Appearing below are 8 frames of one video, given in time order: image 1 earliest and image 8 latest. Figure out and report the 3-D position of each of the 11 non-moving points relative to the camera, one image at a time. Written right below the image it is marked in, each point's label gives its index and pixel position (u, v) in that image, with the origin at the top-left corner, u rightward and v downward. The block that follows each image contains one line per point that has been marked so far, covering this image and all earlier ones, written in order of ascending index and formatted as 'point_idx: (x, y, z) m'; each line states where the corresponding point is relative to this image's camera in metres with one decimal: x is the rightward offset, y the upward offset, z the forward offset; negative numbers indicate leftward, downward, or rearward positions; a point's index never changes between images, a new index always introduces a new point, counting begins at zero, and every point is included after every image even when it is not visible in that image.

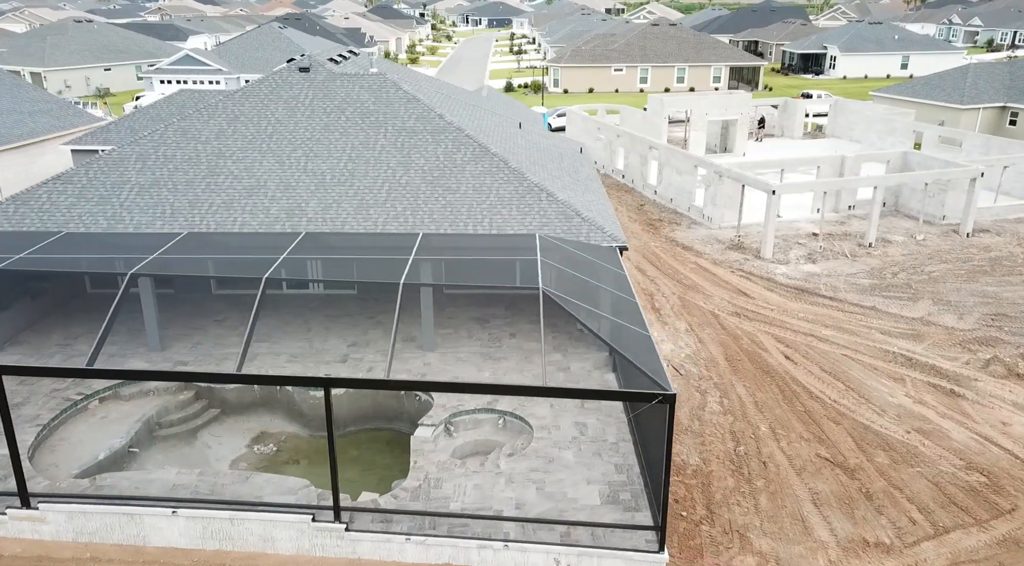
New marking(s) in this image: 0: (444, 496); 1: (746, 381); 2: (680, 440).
0: (-1.1, -3.5, +12.8) m
1: (+5.3, -2.3, +17.7) m
2: (+3.3, -3.1, +15.3) m
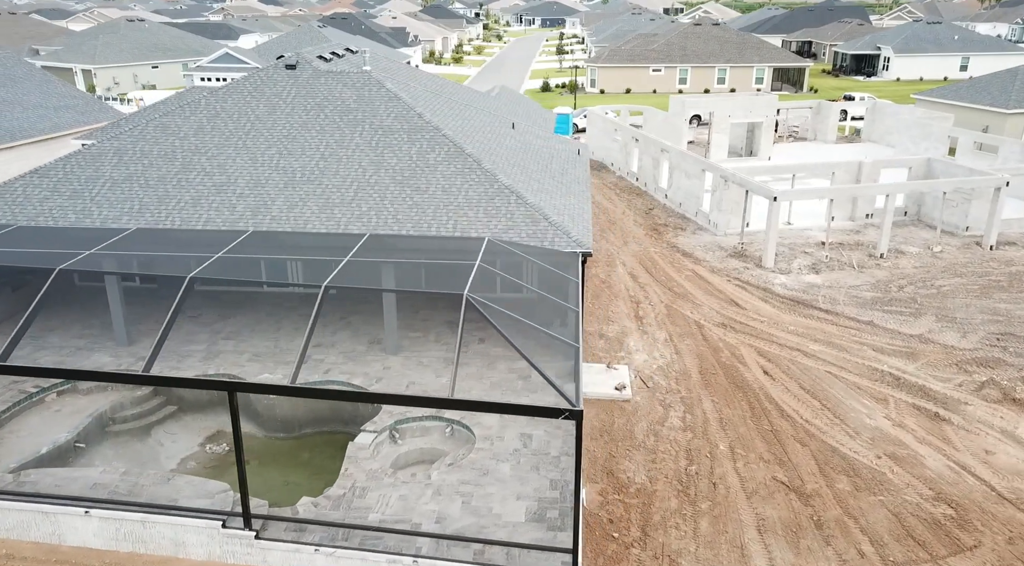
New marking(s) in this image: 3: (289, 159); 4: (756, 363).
0: (-2.3, -3.6, +12.5) m
1: (+4.4, -2.5, +17.0) m
2: (+2.2, -3.2, +14.6) m
3: (-5.6, +3.1, +19.2) m
4: (+5.8, -1.9, +18.6) m
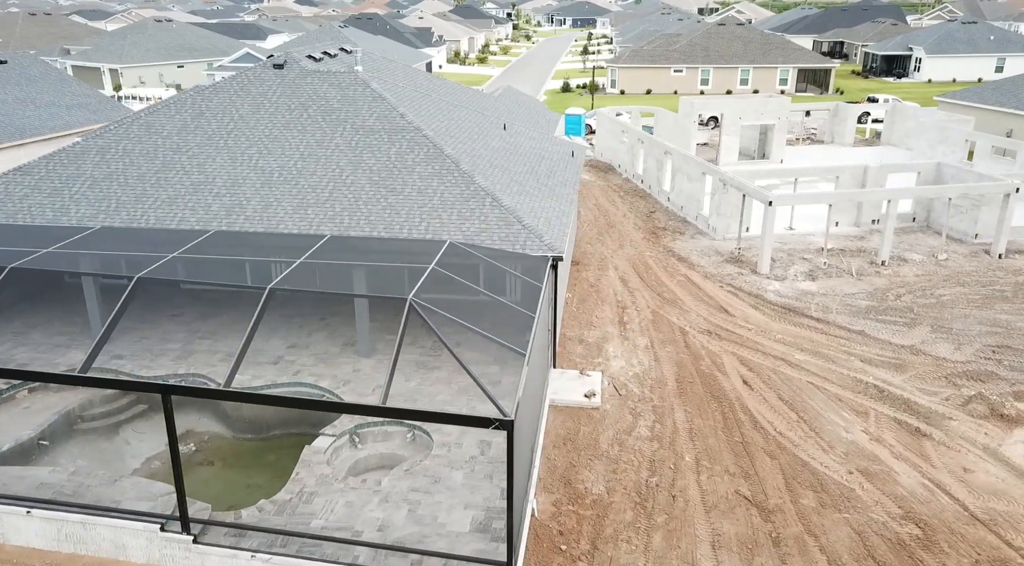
0: (-3.2, -3.6, +12.3) m
1: (+3.7, -2.6, +16.5) m
2: (+1.5, -3.3, +14.3) m
3: (-6.1, +3.1, +19.2) m
4: (+5.2, -2.1, +18.1) m
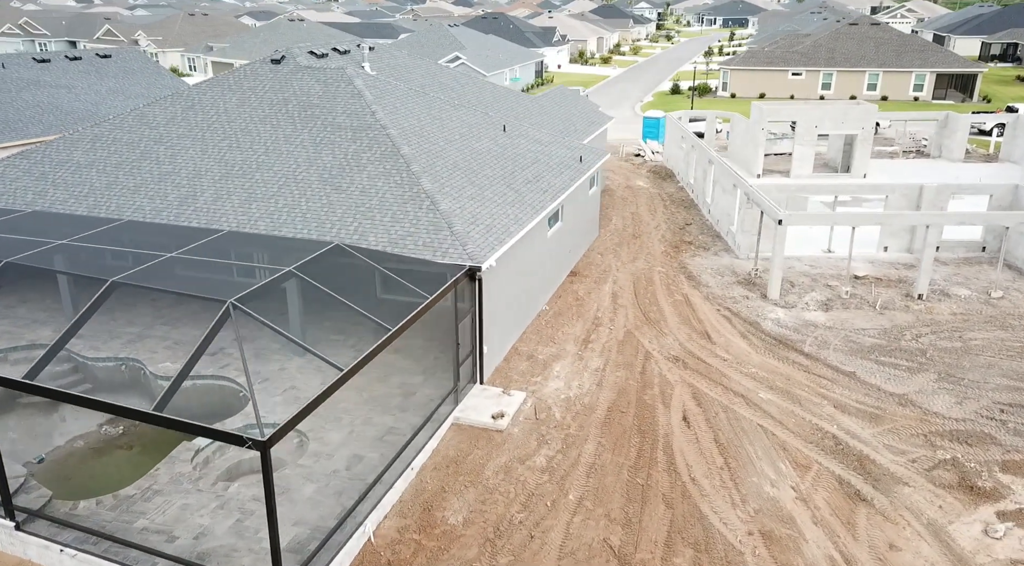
0: (-5.8, -3.6, +12.3) m
1: (+1.8, -3.0, +15.2) m
2: (-0.8, -3.6, +13.4) m
3: (-7.0, +3.3, +19.5) m
4: (+3.5, -2.6, +16.5) m
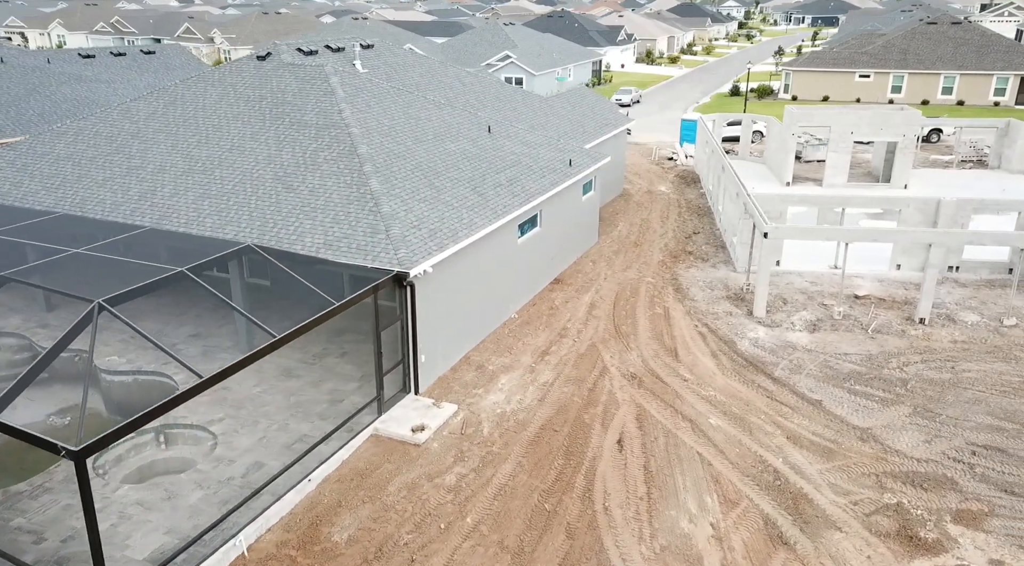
0: (-7.6, -3.5, +12.3) m
1: (+0.3, -3.3, +14.5) m
2: (-2.6, -3.7, +12.9) m
3: (-7.8, +3.4, +19.6) m
4: (+2.1, -2.9, +15.5) m
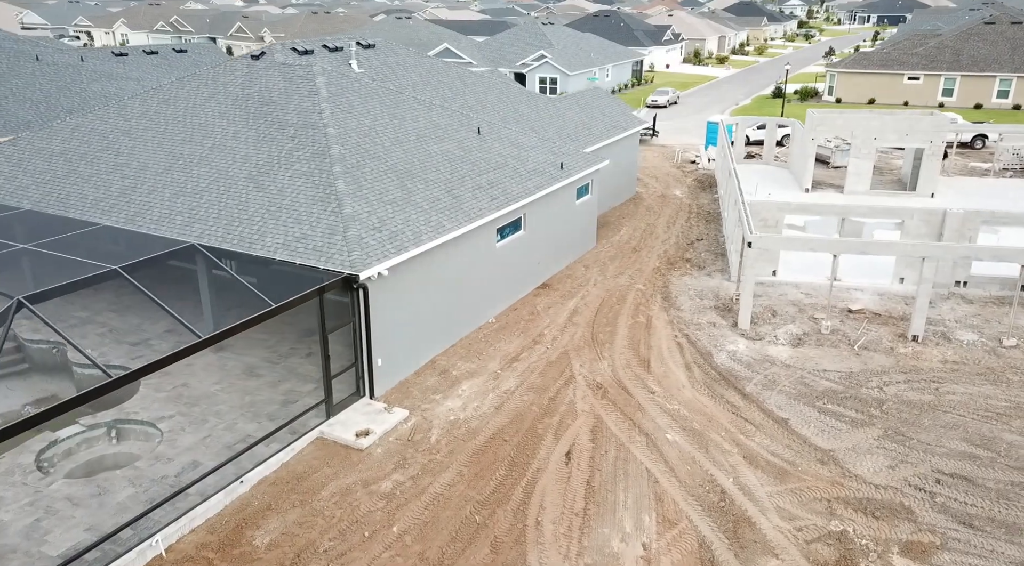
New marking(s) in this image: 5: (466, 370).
0: (-8.8, -3.4, +12.6) m
1: (-0.8, -3.4, +14.2) m
2: (-3.7, -3.8, +12.9) m
3: (-8.4, +3.5, +19.8) m
4: (+1.1, -3.1, +15.2) m
5: (-1.0, -2.0, +17.7) m
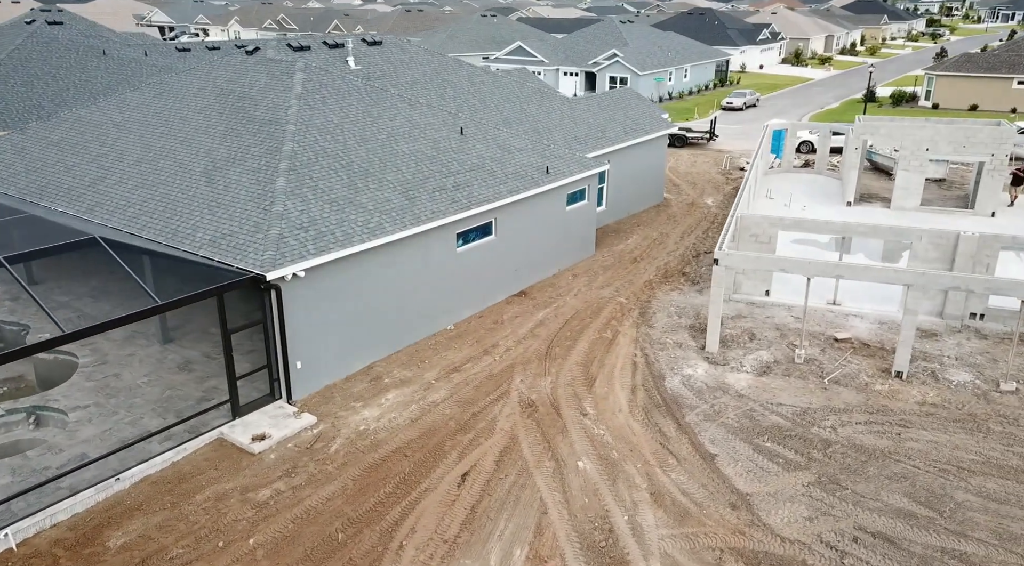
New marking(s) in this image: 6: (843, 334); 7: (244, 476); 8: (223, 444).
0: (-10.9, -3.2, +13.1) m
1: (-2.8, -3.5, +13.7) m
2: (-5.9, -3.8, +12.8) m
3: (-9.2, +3.7, +20.2) m
4: (-0.7, -3.3, +14.4) m
5: (-2.5, -2.1, +17.2) m
6: (+8.1, -1.2, +19.1) m
7: (-4.7, -3.4, +13.7) m
8: (-5.4, -3.0, +14.5) m
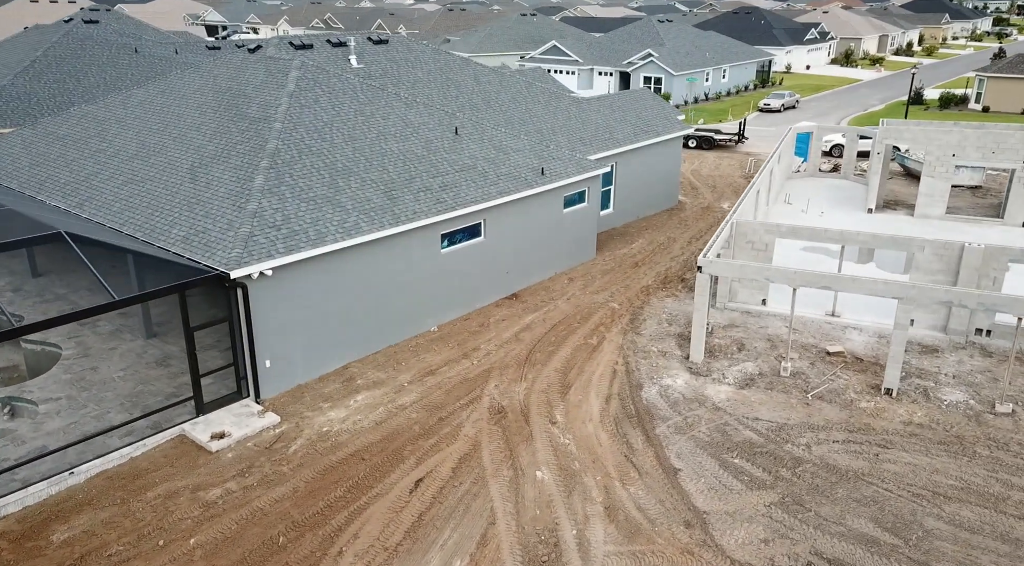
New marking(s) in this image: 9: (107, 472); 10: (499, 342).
0: (-11.7, -3.0, +13.5) m
1: (-3.6, -3.5, +13.6) m
2: (-6.7, -3.7, +12.9) m
3: (-9.4, +3.8, +20.5) m
4: (-1.5, -3.3, +14.2) m
5: (-3.0, -2.1, +17.1) m
6: (+7.7, -1.5, +18.3) m
7: (-5.5, -3.4, +13.8) m
8: (-6.1, -2.9, +14.5) m
9: (-7.1, -3.3, +13.6) m
10: (-0.3, -1.4, +19.2) m
